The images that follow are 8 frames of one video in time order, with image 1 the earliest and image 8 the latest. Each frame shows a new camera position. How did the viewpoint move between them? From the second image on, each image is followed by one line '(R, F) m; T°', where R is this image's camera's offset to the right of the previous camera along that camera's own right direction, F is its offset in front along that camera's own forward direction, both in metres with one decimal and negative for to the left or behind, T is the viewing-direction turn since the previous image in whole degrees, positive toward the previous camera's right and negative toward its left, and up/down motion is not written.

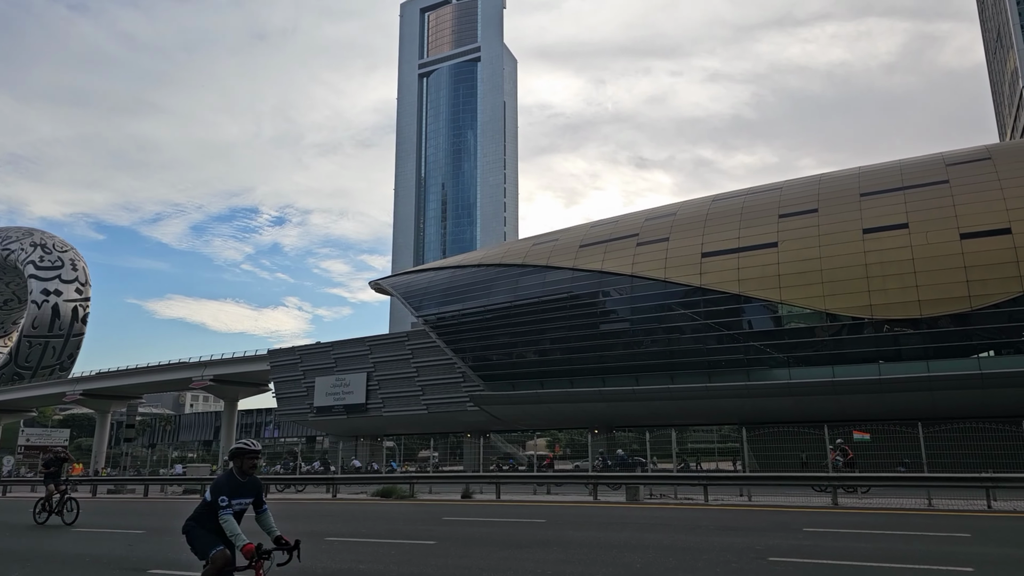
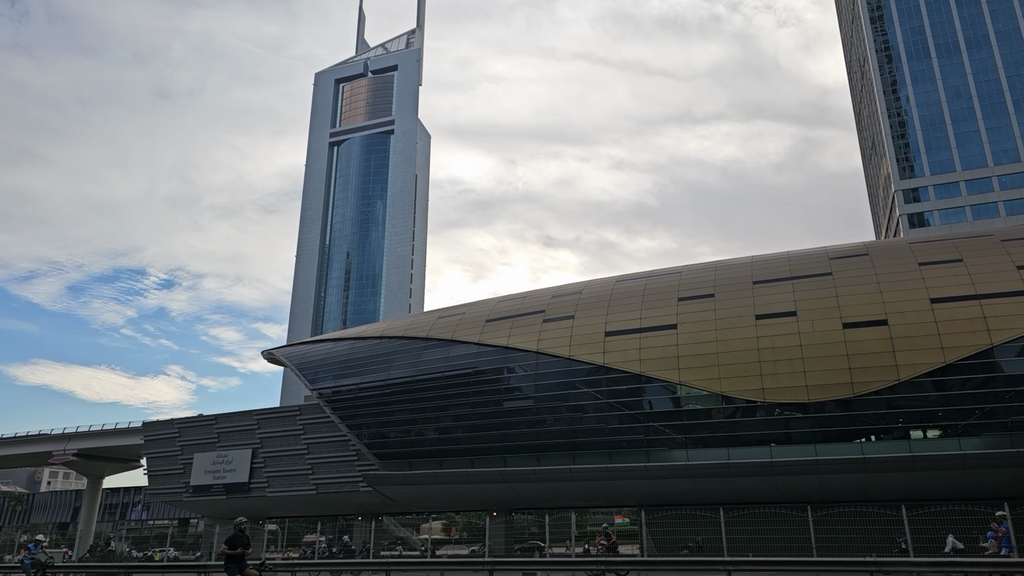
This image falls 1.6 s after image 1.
(-0.2, +0.8) m; +8°
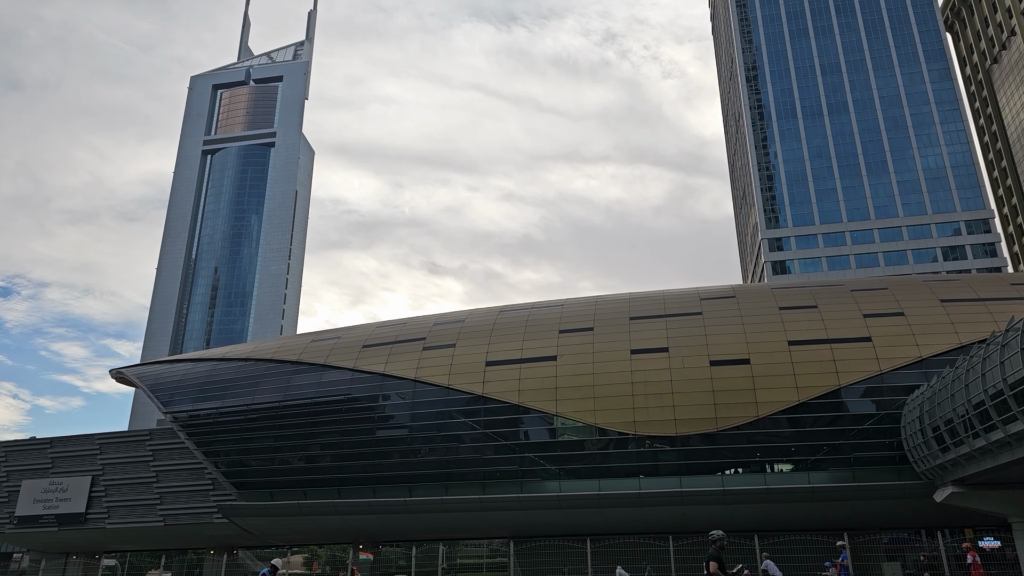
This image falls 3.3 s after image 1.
(-0.3, +0.5) m; +10°
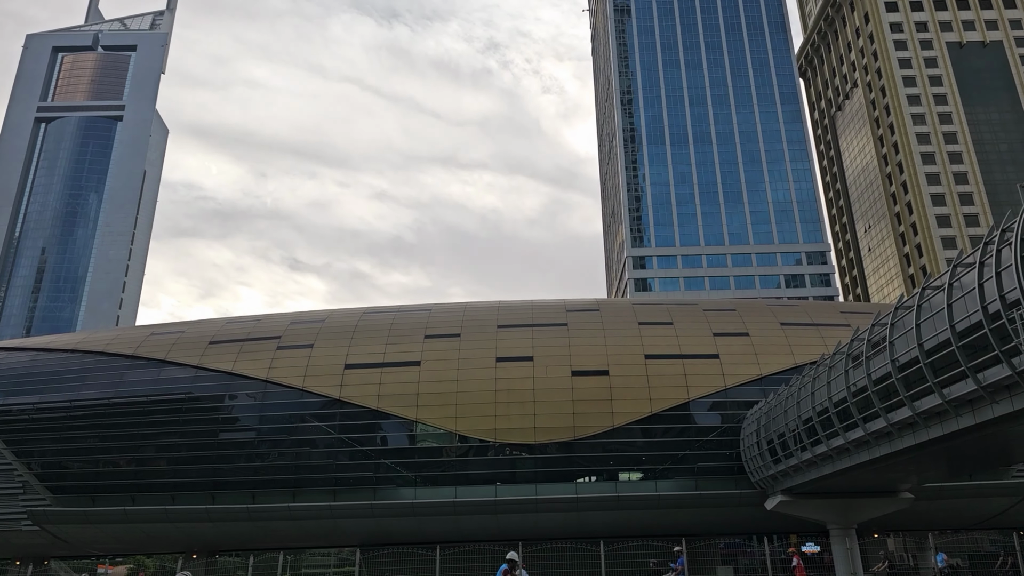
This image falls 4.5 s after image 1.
(-0.3, +0.5) m; +11°
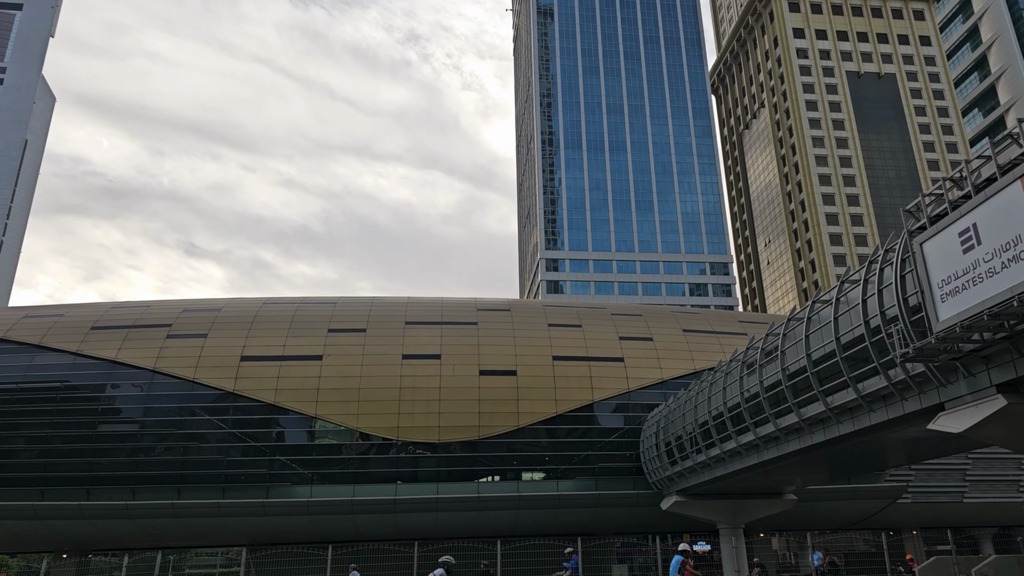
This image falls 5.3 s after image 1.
(-0.2, +0.3) m; +8°
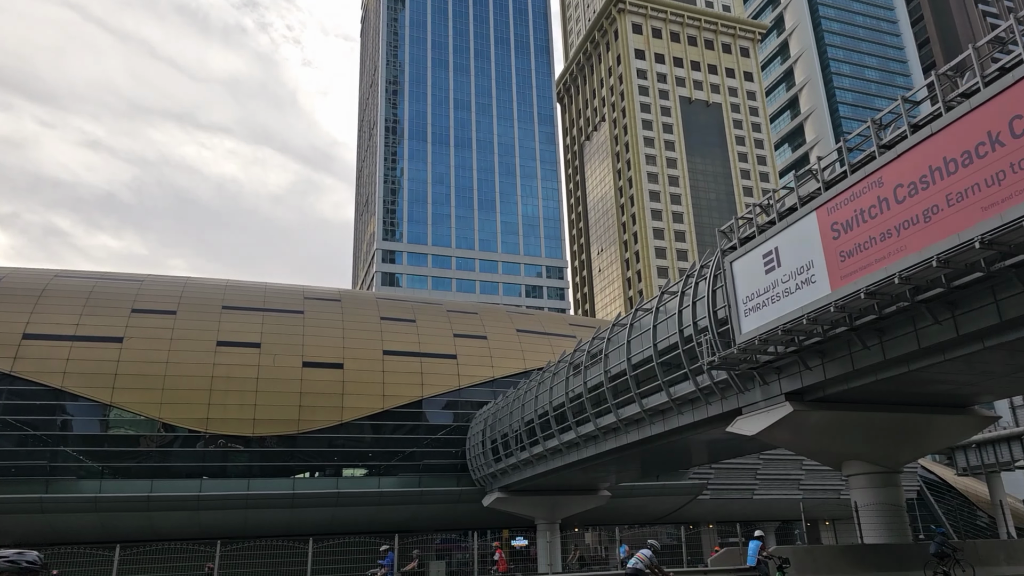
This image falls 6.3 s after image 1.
(-0.1, +0.6) m; +14°
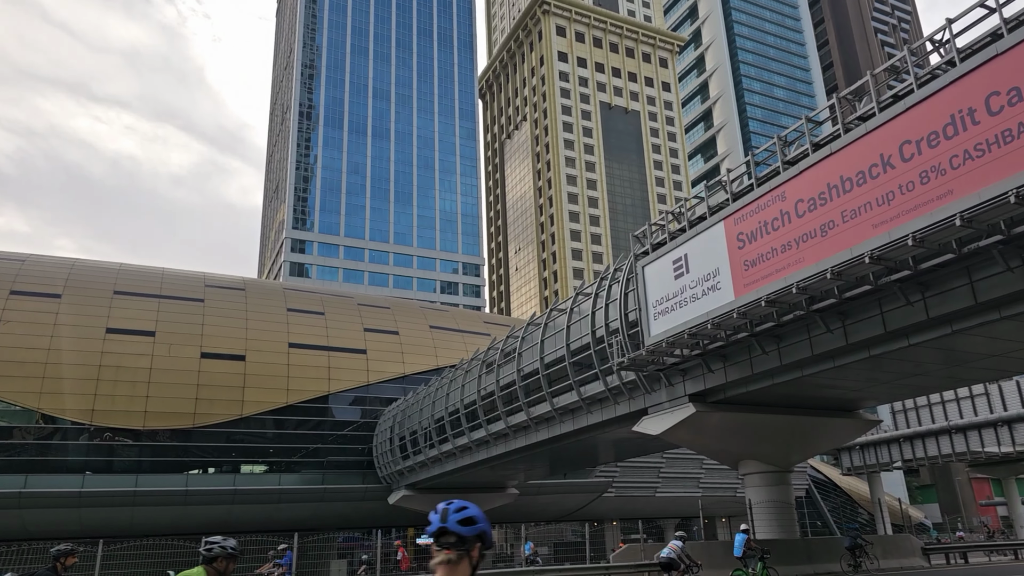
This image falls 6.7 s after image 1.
(+0.1, +0.2) m; +7°
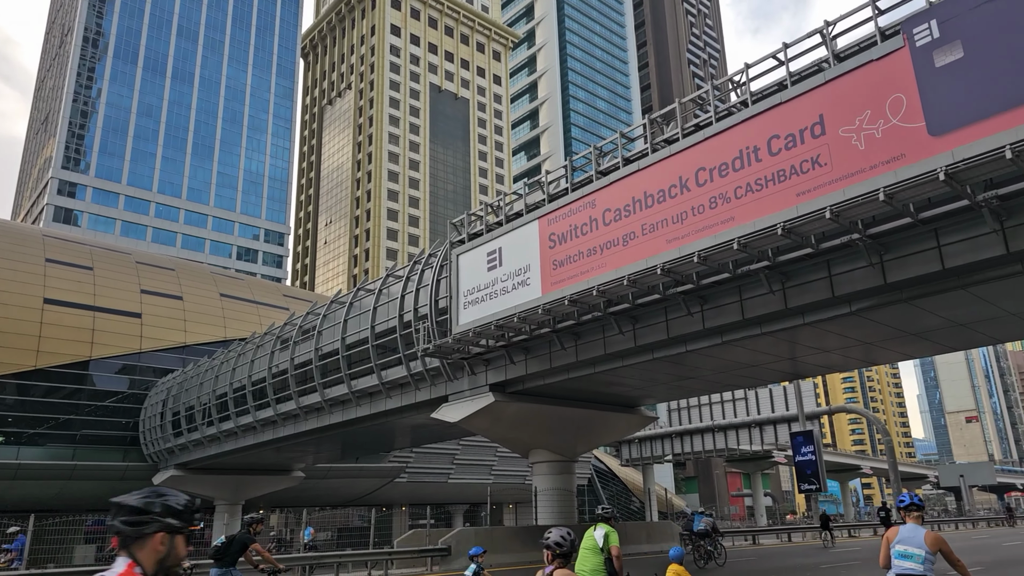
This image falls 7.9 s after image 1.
(+0.4, +0.4) m; +15°
